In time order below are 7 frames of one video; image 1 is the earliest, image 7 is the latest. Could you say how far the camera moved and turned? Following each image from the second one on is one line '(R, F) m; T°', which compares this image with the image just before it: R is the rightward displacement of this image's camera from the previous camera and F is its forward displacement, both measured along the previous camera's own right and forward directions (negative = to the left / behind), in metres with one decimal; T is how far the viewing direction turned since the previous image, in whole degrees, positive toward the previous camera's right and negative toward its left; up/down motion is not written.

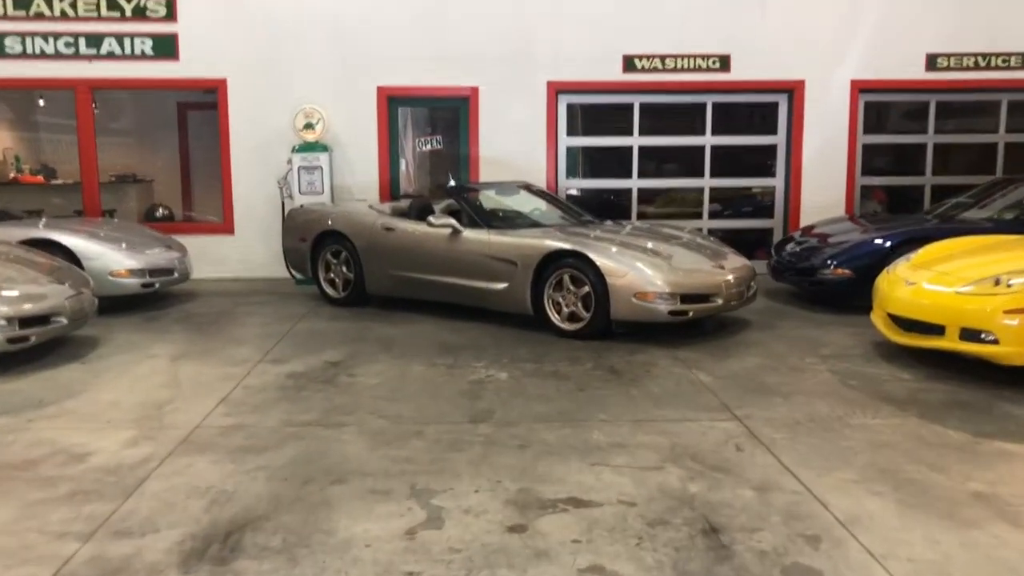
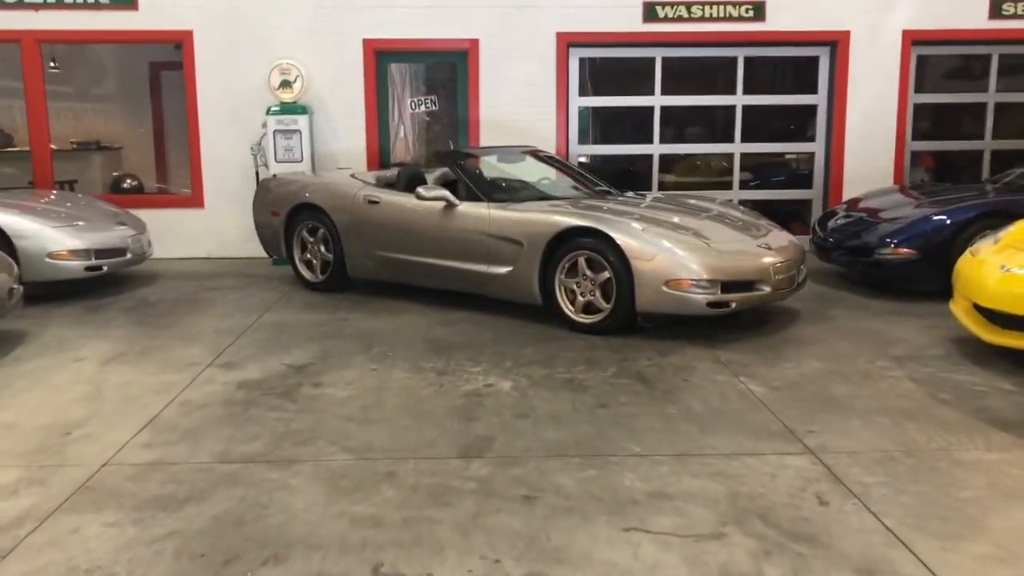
(0.0, +1.2) m; 0°
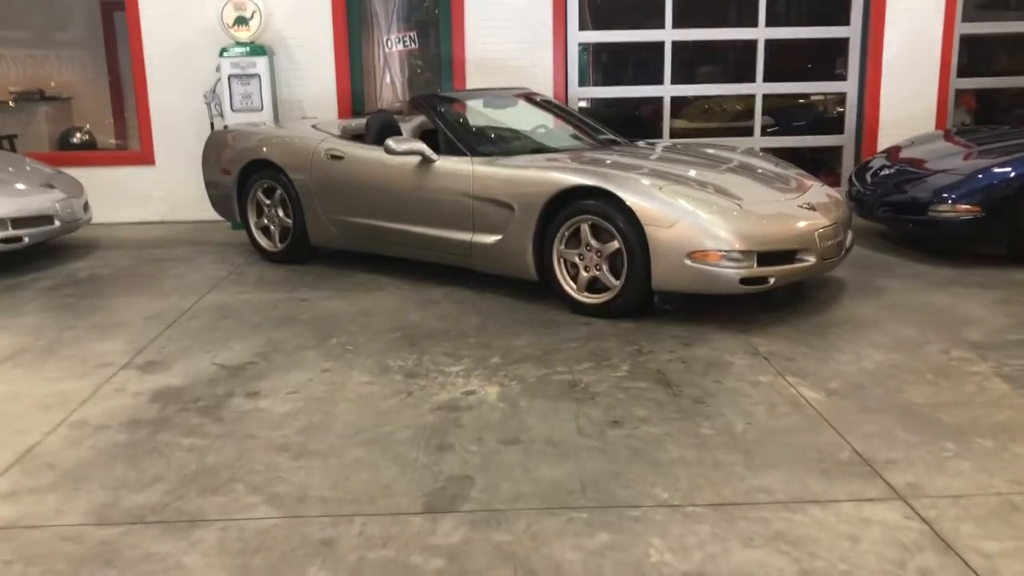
(+0.1, +1.0) m; 0°
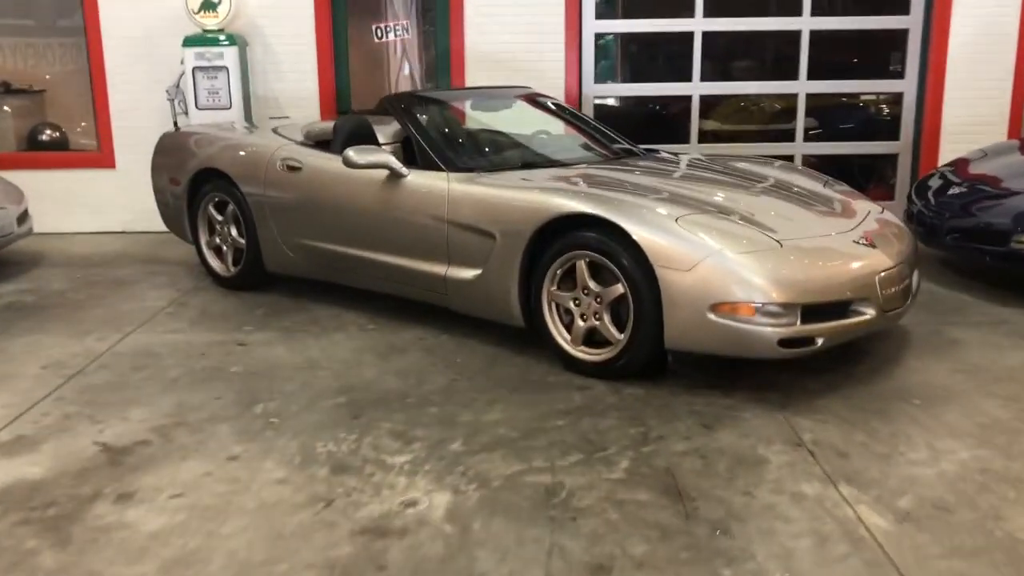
(+0.2, +1.0) m; -2°
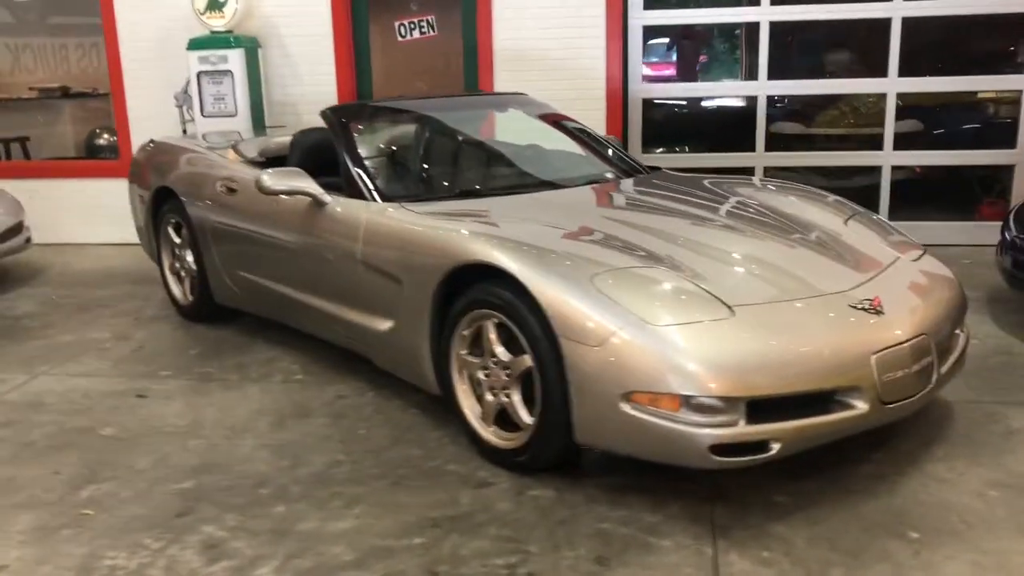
(+0.8, +0.8) m; -9°
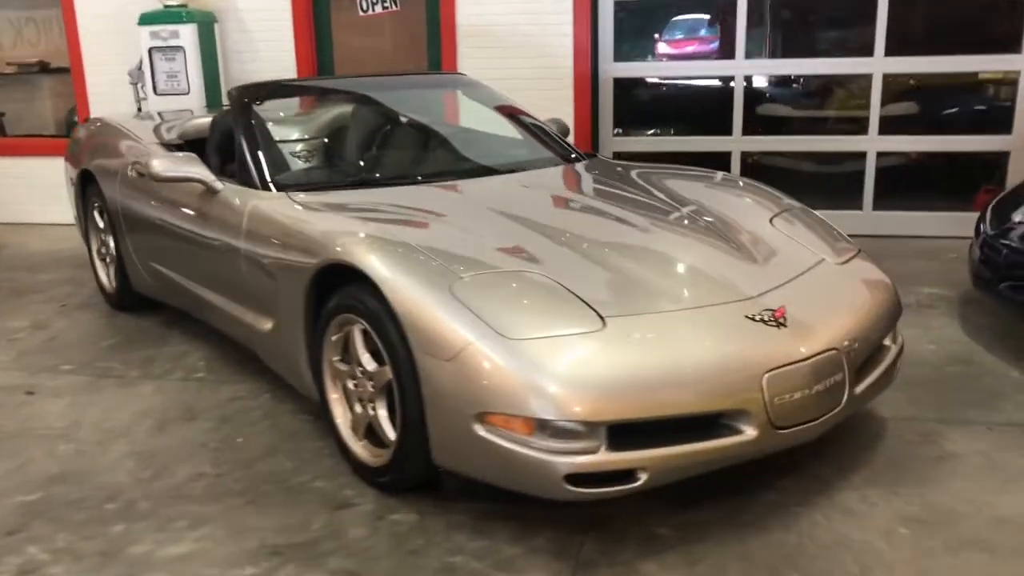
(+0.5, +0.3) m; -2°
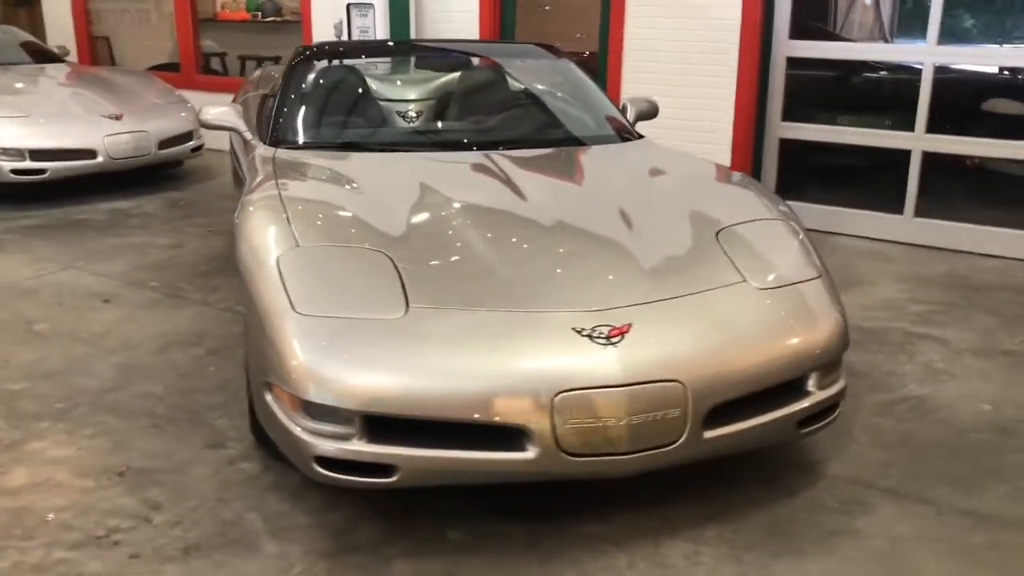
(+1.3, +0.3) m; -21°
